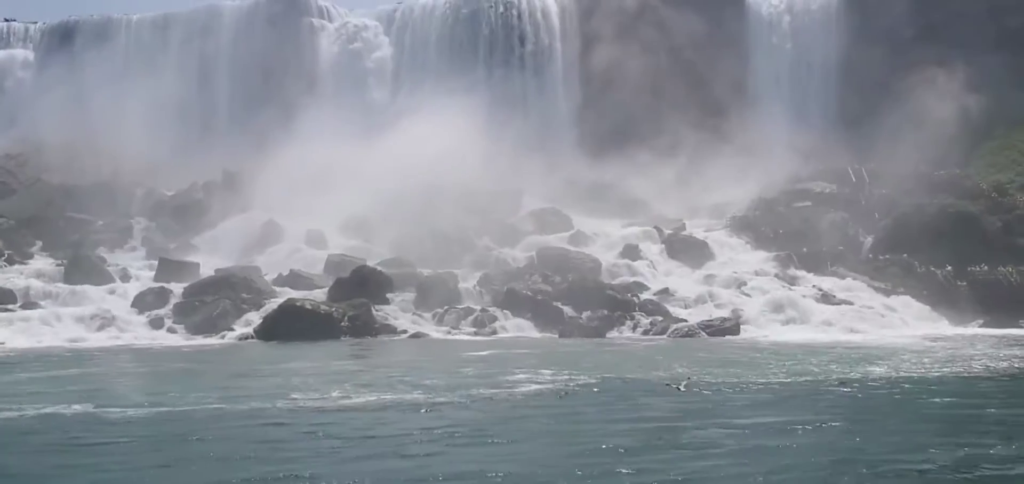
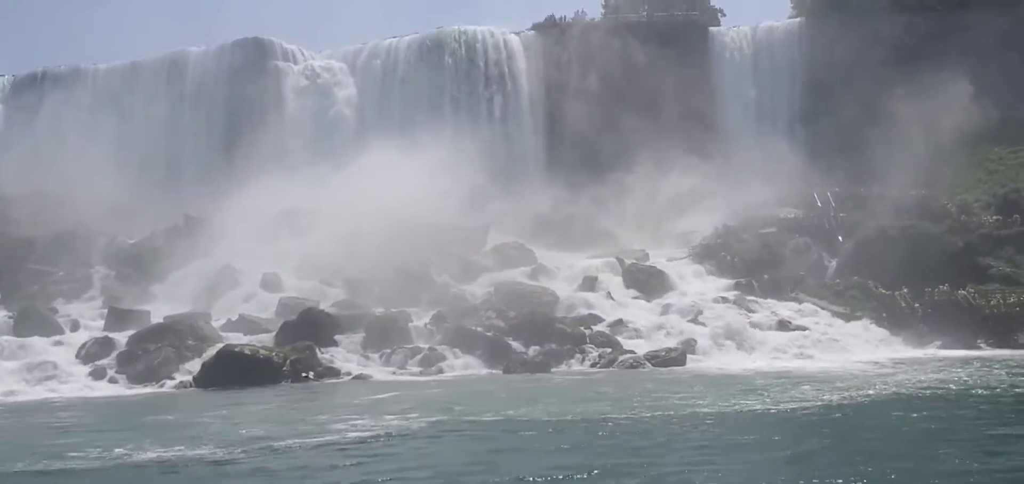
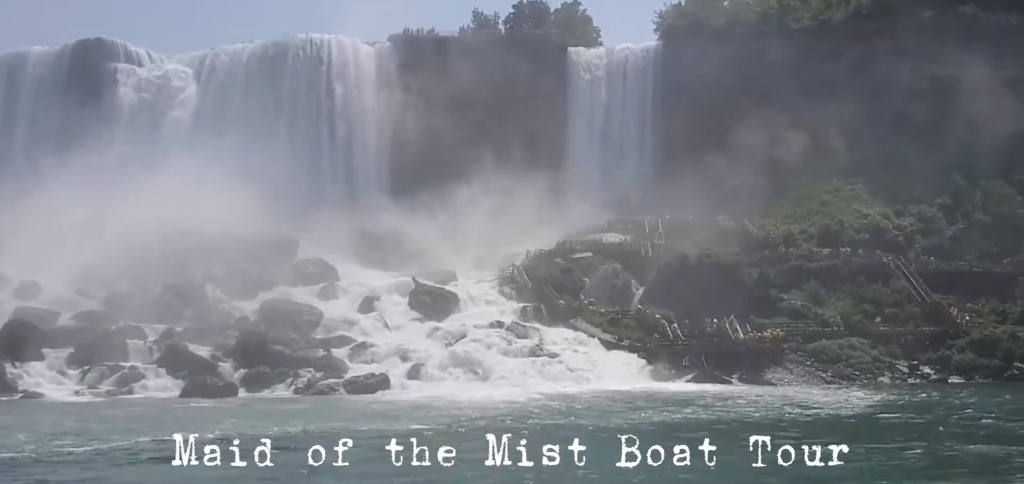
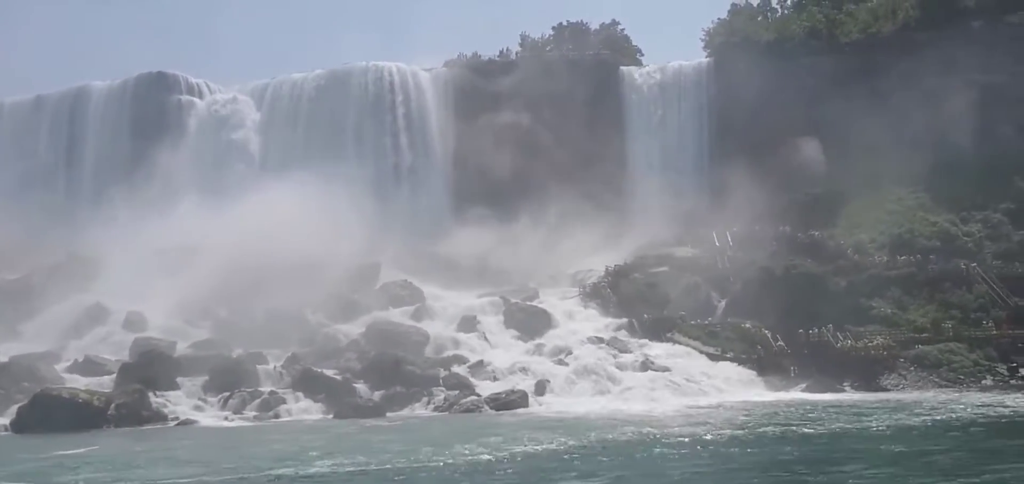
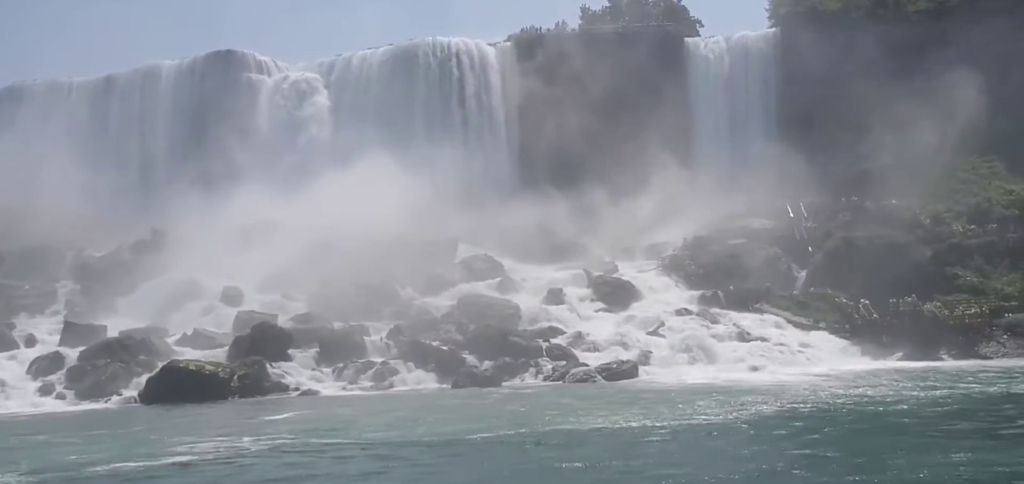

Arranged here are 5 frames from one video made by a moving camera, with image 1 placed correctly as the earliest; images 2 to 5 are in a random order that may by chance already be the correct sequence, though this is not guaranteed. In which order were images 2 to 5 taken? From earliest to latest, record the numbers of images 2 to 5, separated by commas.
2, 5, 4, 3
